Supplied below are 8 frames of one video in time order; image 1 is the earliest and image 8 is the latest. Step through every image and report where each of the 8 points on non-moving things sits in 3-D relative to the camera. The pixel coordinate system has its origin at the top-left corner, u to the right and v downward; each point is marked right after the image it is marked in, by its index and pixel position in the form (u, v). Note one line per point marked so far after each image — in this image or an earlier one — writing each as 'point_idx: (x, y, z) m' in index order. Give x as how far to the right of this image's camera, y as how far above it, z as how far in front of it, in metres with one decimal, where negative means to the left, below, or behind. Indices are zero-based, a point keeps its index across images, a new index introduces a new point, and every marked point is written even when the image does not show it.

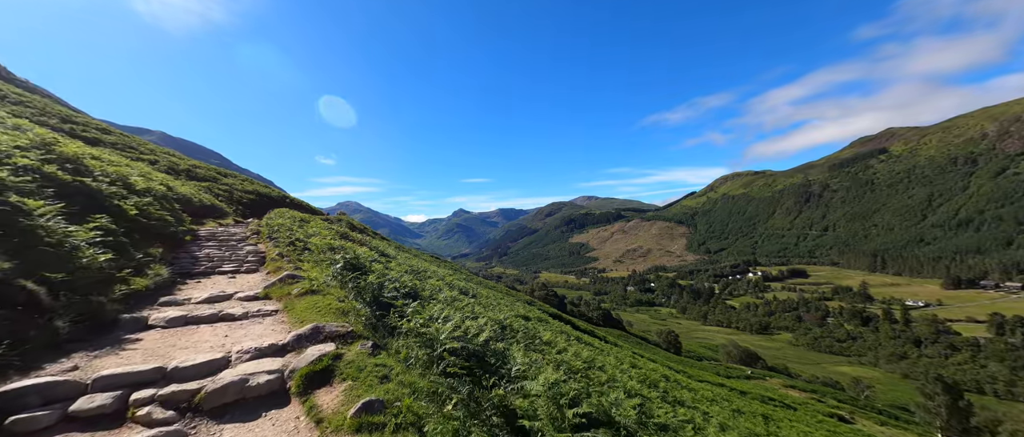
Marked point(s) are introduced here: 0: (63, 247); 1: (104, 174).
0: (-11.9, -0.8, +8.7) m
1: (-21.7, +2.4, +17.3) m
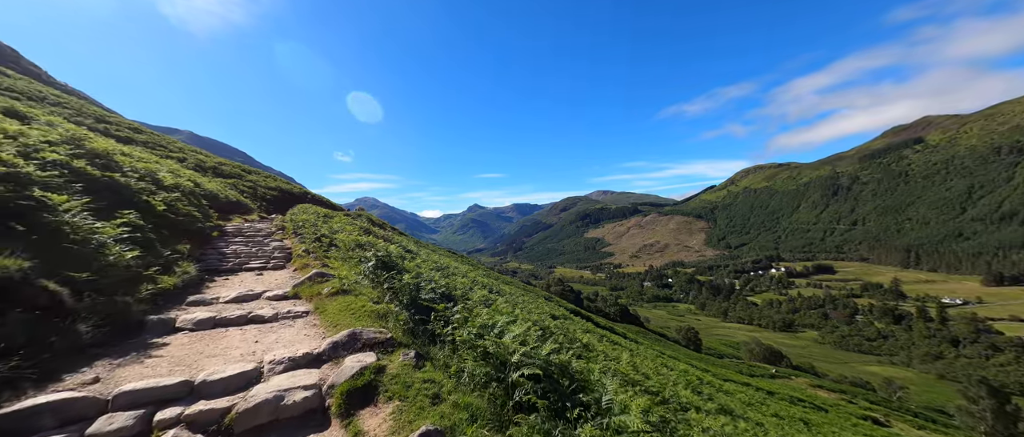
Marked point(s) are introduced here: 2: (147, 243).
0: (-10.7, -0.7, +8.2) m
1: (-20.1, +2.6, +17.3) m
2: (-11.9, -1.0, +10.6) m
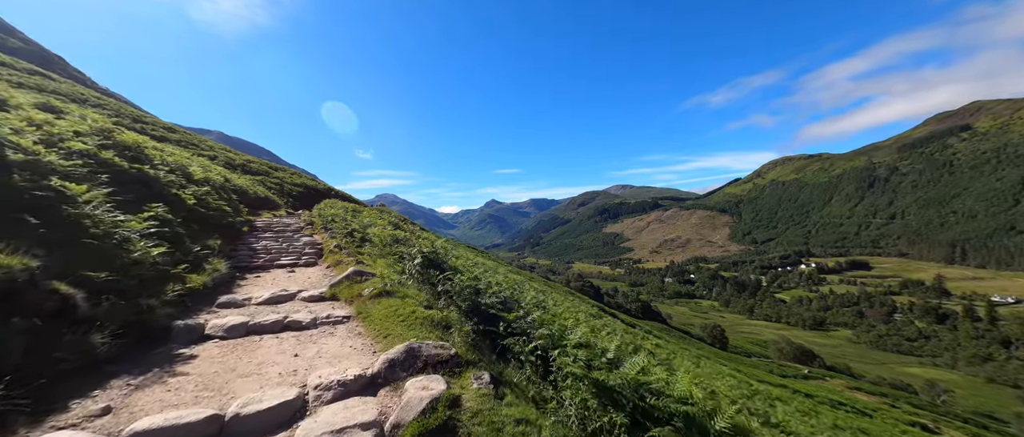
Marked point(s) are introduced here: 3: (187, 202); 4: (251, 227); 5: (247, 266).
0: (-9.1, -0.5, +7.4) m
1: (-18.0, +2.9, +16.8) m
2: (-10.1, -0.8, +9.8) m
3: (-13.5, +0.7, +13.5) m
4: (-15.9, -0.5, +19.7) m
5: (-10.7, -1.9, +13.2) m
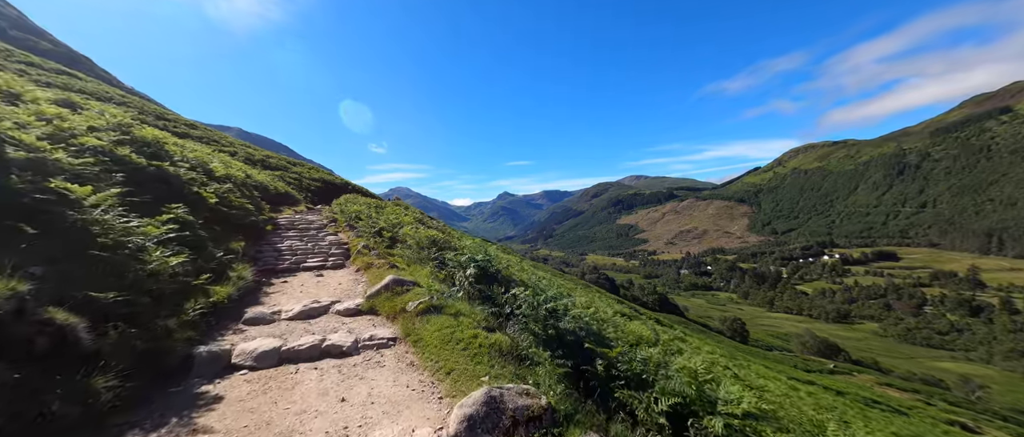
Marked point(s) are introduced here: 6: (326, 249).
0: (-7.6, -0.6, +6.4) m
1: (-16.2, +2.9, +16.1) m
2: (-8.6, -0.8, +8.9) m
3: (-11.8, +0.7, +12.6) m
4: (-13.9, -0.4, +19.0) m
5: (-9.0, -1.9, +12.3) m
6: (-8.8, -1.4, +15.3) m
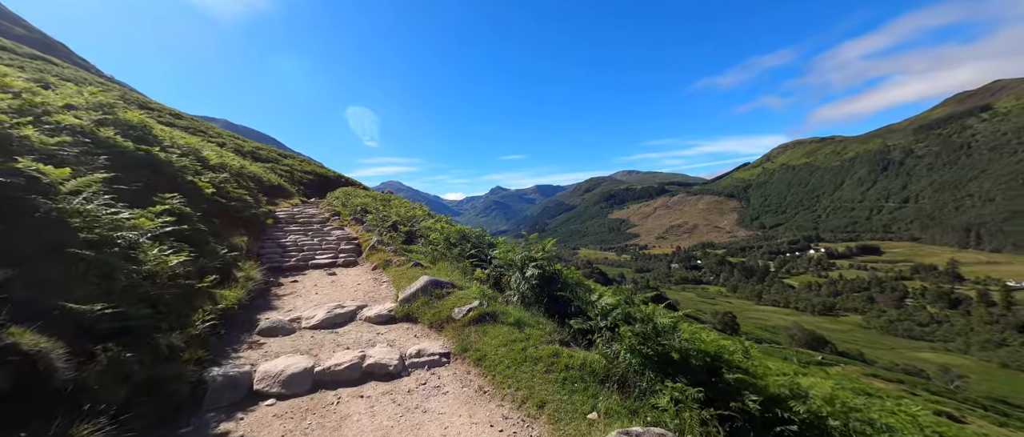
0: (-6.3, -0.5, +5.2) m
1: (-15.2, +3.2, +14.6) m
2: (-7.4, -0.6, +7.7) m
3: (-10.7, +0.9, +11.3) m
4: (-13.0, 0.0, +17.6) m
5: (-7.9, -1.7, +11.1) m
6: (-7.7, -1.1, +14.0) m
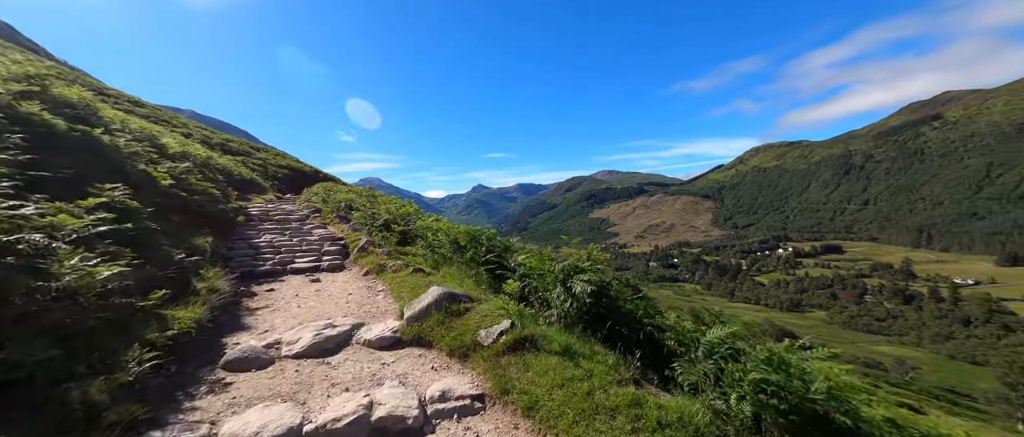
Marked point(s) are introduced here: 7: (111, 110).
0: (-5.7, -0.4, +3.6) m
1: (-14.9, +3.4, +12.6) m
2: (-6.8, -0.6, +6.1) m
3: (-10.3, +1.0, +9.5) m
4: (-12.9, +0.1, +15.7) m
5: (-7.5, -1.6, +9.5) m
6: (-7.5, -1.0, +12.4) m
7: (-22.6, +6.2, +18.5) m
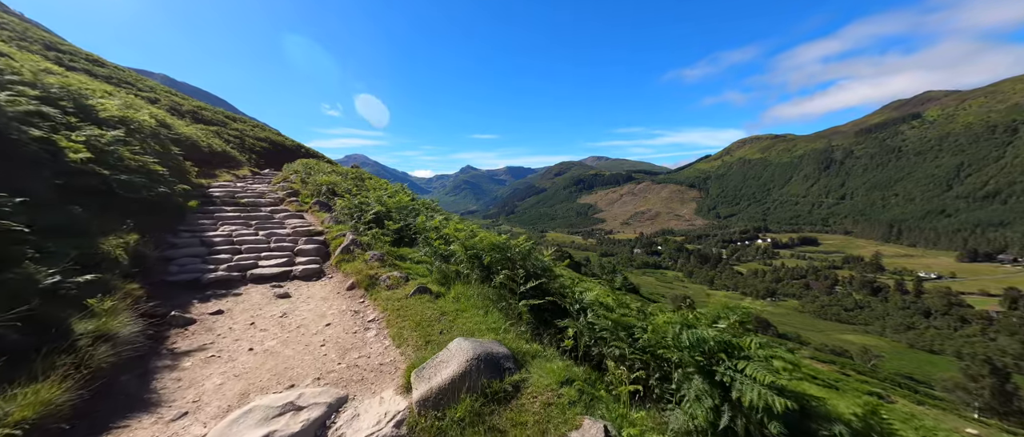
0: (-4.7, -0.6, +1.2) m
1: (-14.2, +3.9, +9.6) m
2: (-6.0, -0.6, +3.6) m
3: (-9.5, +1.3, +6.9) m
4: (-12.4, +0.8, +13.0) m
5: (-6.8, -1.4, +7.0) m
6: (-6.9, -0.7, +10.0) m
7: (-22.0, +7.3, +15.1) m
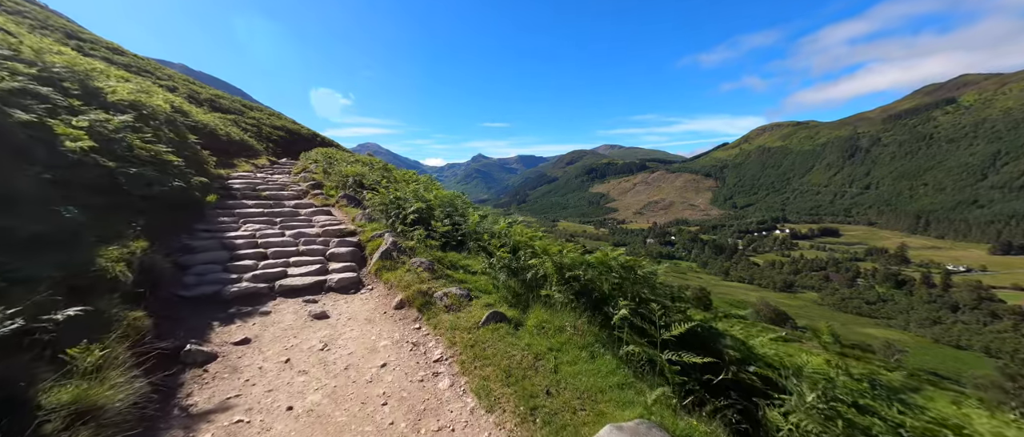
0: (-3.3, -0.9, -0.1) m
1: (-12.5, +4.0, +8.5) m
2: (-4.5, -0.8, +2.4) m
3: (-7.9, +1.2, +5.6) m
4: (-10.6, +1.0, +11.9) m
5: (-5.3, -1.5, +5.8) m
6: (-5.2, -0.6, +8.7) m
7: (-20.1, +7.6, +14.1) m
